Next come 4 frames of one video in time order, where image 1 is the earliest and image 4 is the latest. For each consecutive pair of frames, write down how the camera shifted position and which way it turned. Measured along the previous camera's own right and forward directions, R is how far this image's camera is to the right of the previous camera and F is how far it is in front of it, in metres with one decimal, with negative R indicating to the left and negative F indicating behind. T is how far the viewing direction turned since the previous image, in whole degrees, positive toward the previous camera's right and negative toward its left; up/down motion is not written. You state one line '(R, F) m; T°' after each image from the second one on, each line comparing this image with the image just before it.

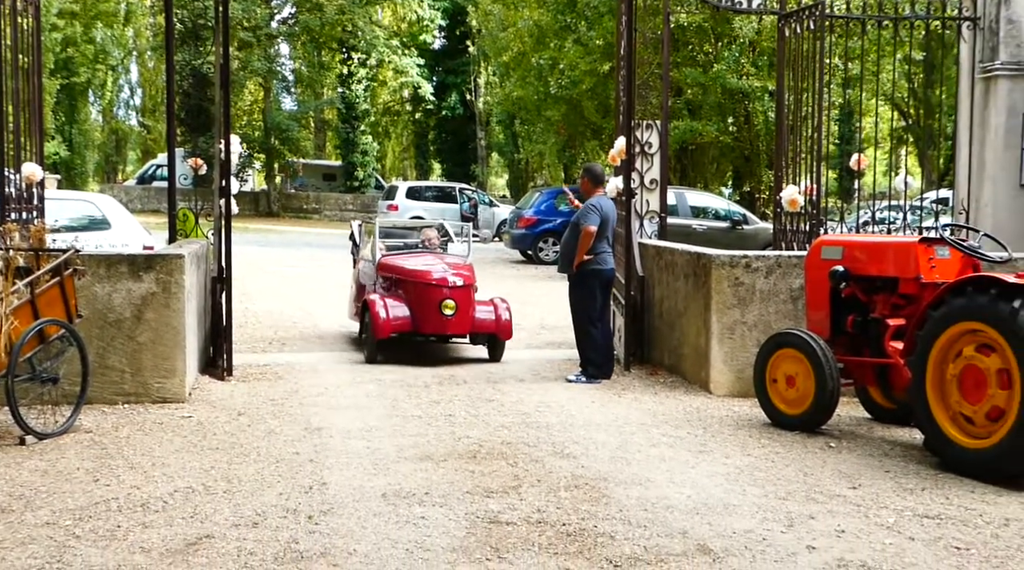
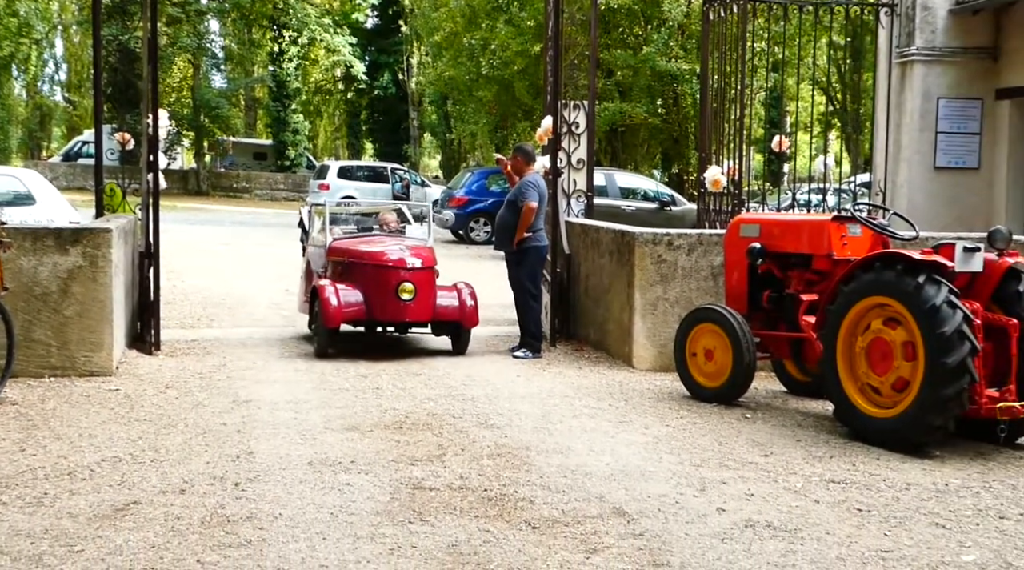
(0.0, -0.2) m; +3°
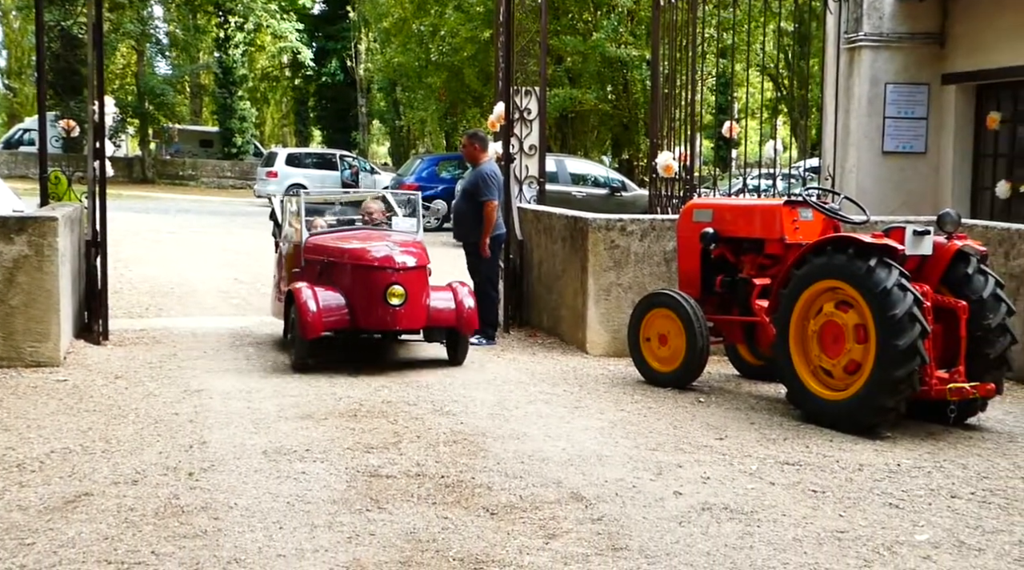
(0.0, 0.0) m; +2°
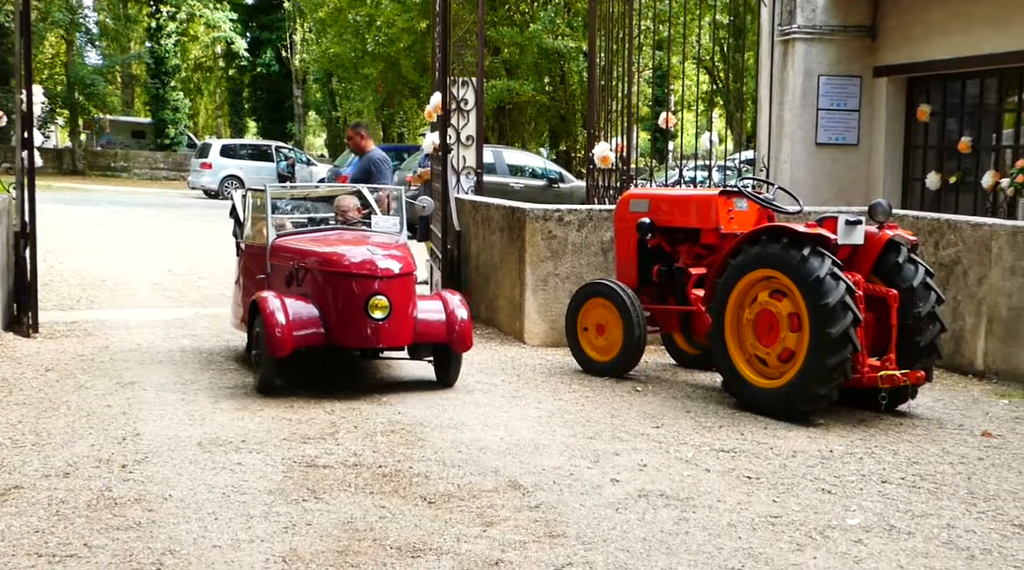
(0.0, 0.0) m; +3°
